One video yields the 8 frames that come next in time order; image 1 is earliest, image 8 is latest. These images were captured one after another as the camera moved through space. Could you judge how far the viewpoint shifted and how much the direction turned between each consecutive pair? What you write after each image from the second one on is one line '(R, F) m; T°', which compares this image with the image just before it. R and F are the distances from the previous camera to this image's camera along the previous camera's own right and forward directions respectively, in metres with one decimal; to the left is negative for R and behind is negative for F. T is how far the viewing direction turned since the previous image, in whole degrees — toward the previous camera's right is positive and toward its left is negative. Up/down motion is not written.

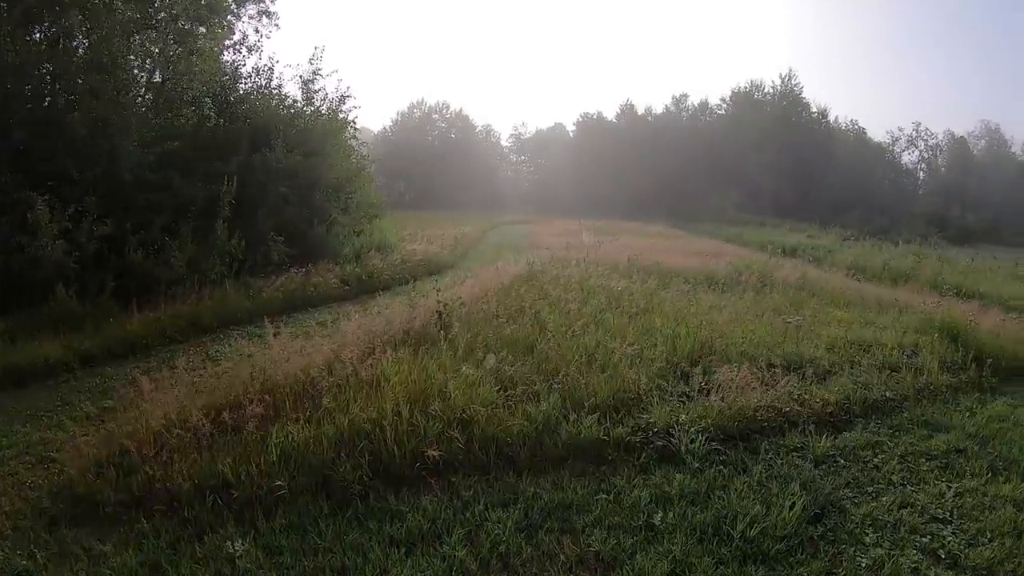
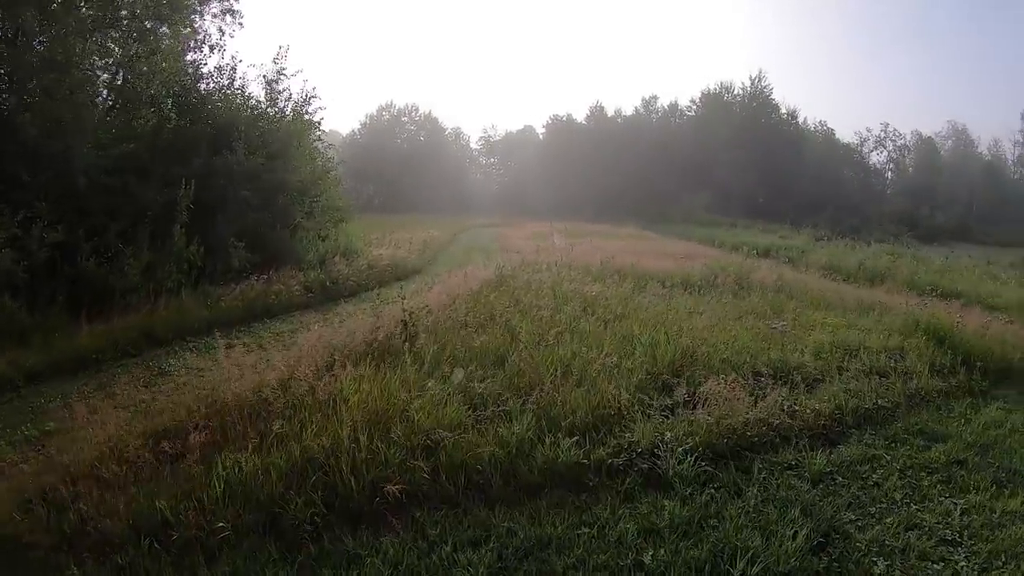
(0.0, +0.4) m; +3°
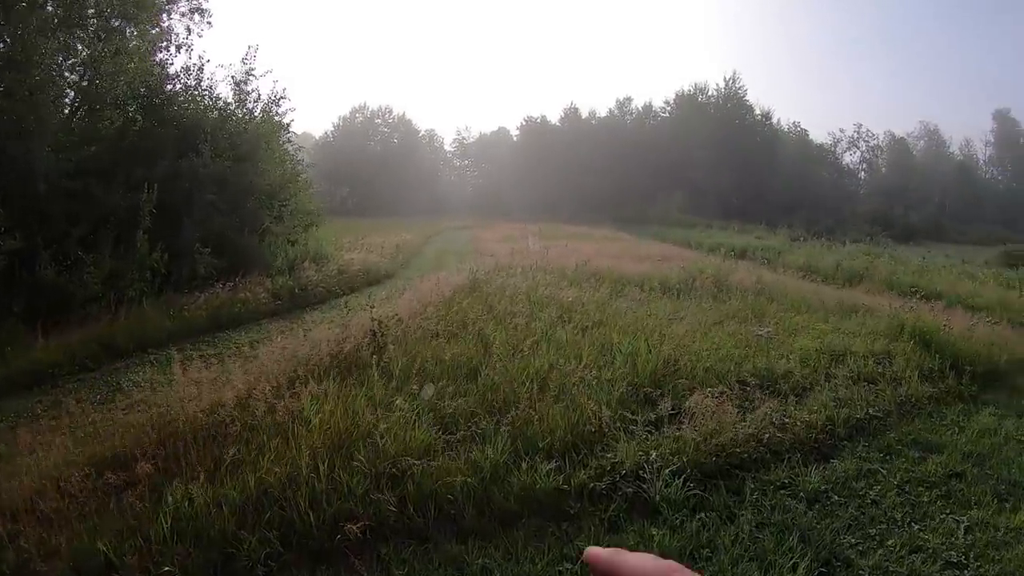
(0.0, +0.3) m; +2°
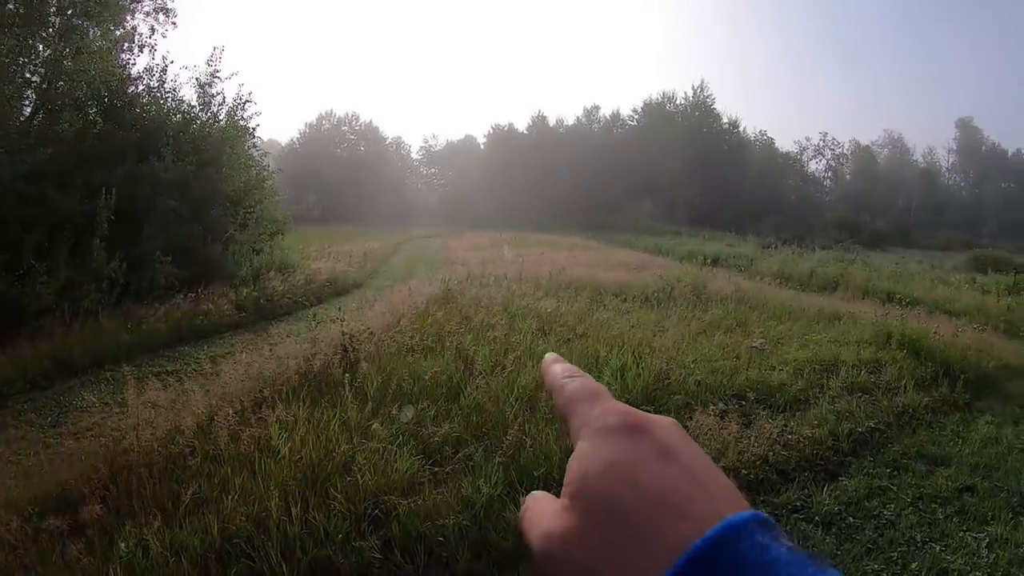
(-0.2, +0.2) m; +3°
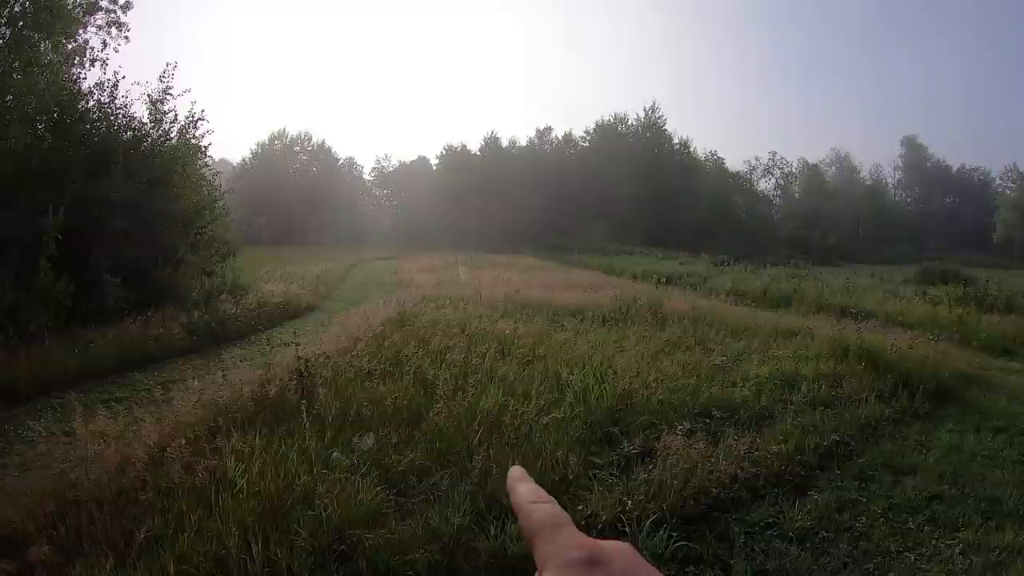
(-0.1, +0.1) m; +4°
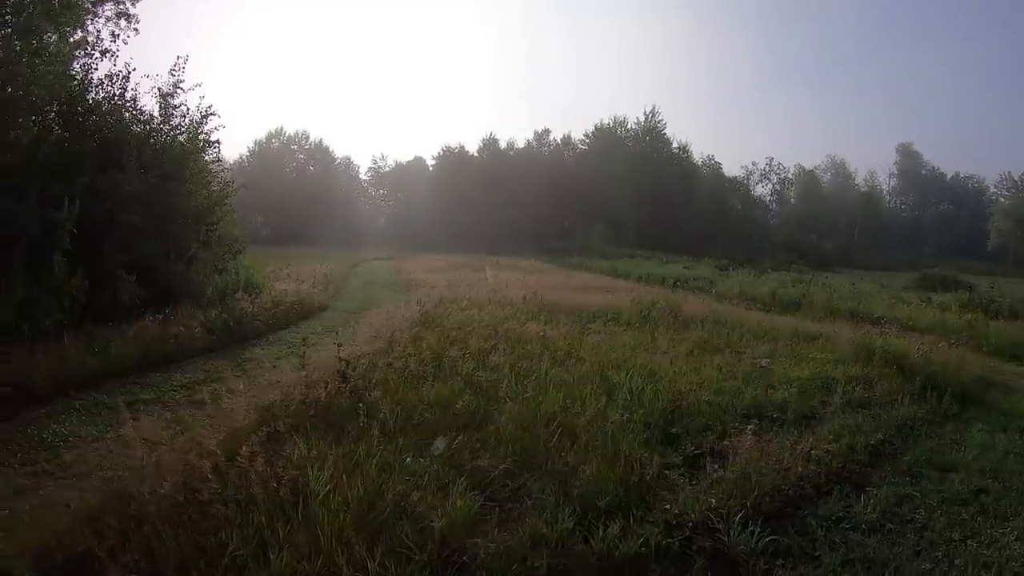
(-0.7, -0.2) m; +2°
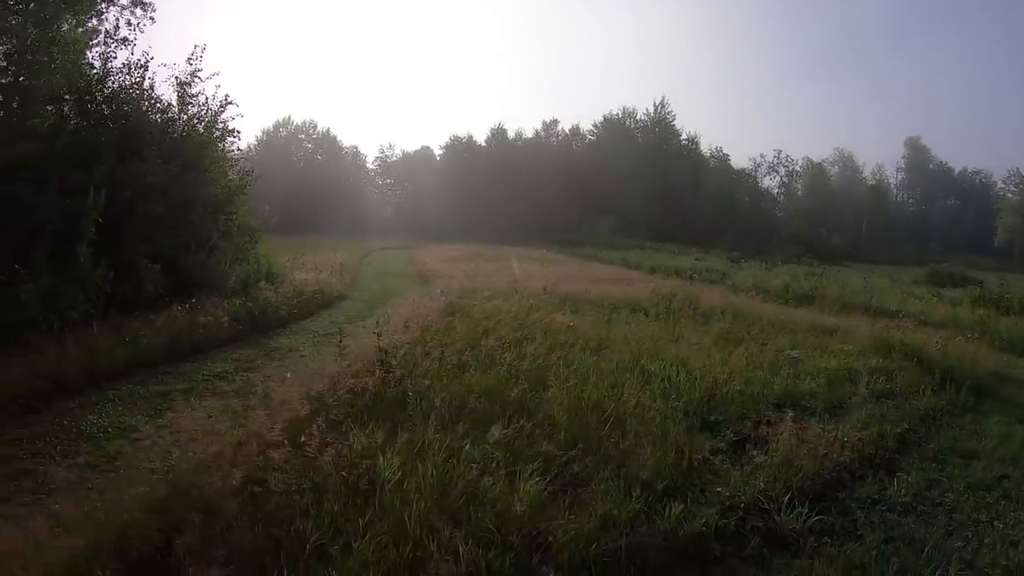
(-0.4, -0.3) m; 0°
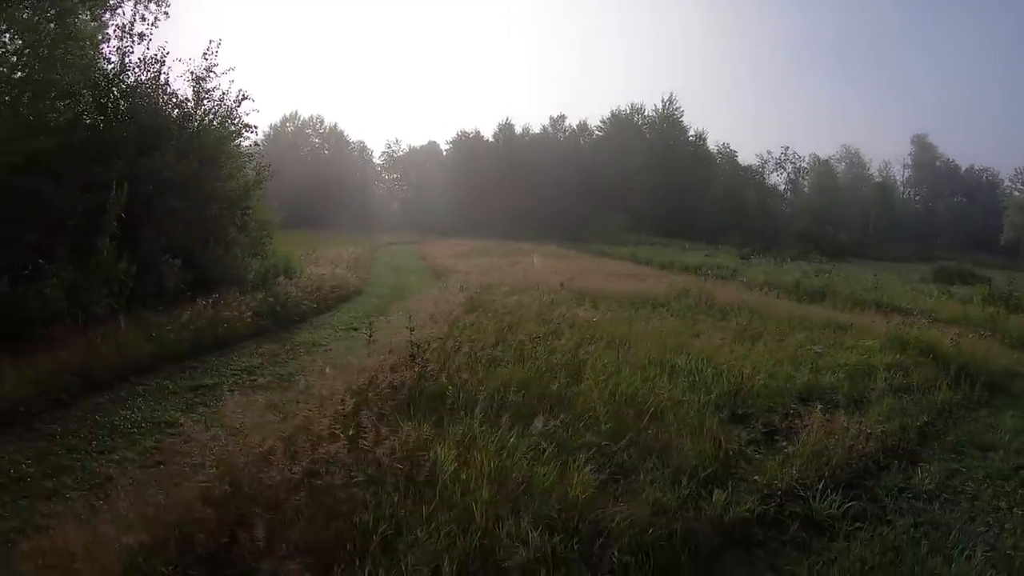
(-0.4, -0.2) m; 0°
